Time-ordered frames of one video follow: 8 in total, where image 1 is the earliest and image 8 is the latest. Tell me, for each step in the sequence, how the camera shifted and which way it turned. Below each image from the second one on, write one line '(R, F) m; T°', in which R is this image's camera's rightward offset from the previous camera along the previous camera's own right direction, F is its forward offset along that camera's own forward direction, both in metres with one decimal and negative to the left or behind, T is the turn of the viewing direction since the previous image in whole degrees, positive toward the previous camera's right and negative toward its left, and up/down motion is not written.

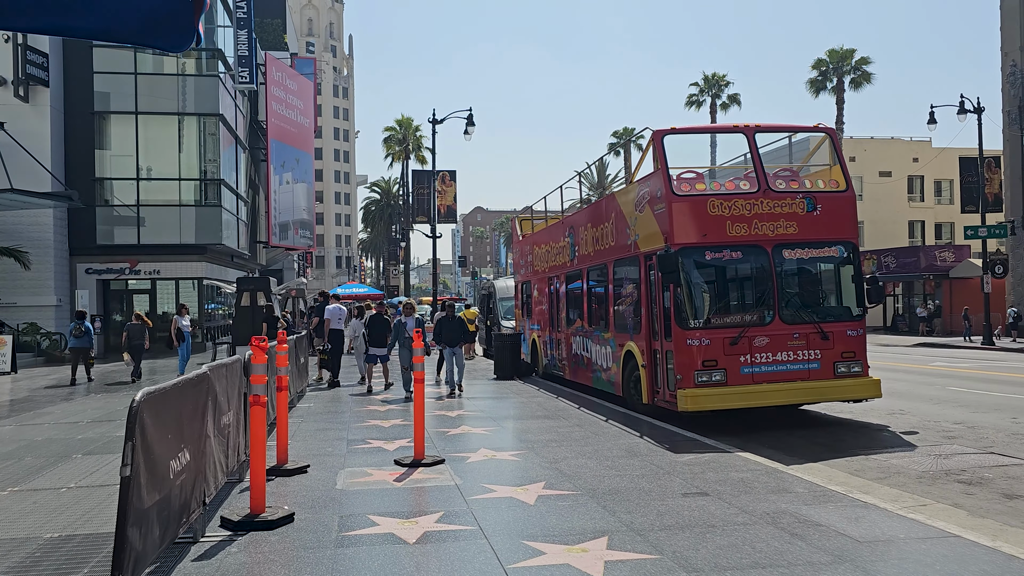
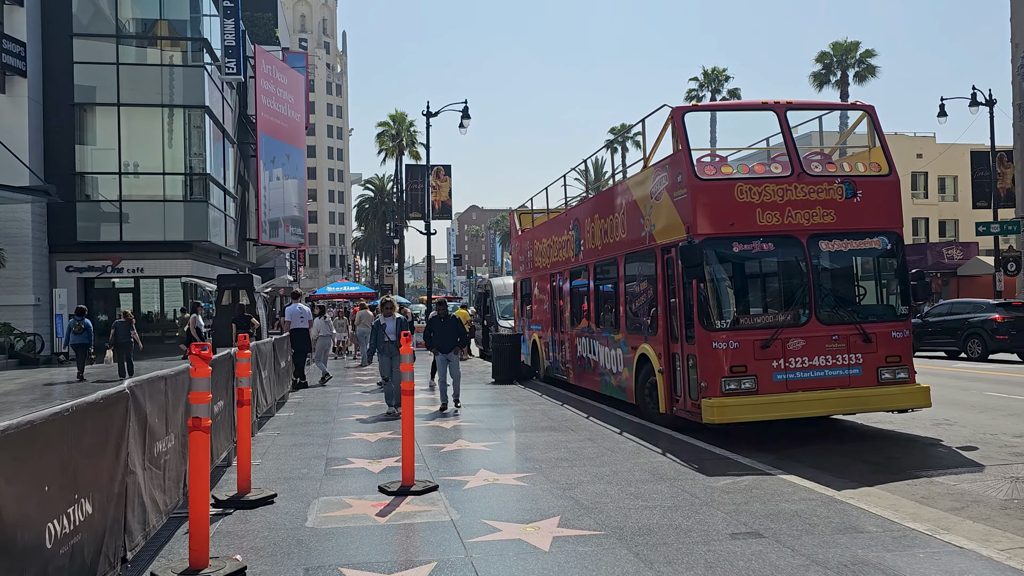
(-0.1, +1.3) m; 0°
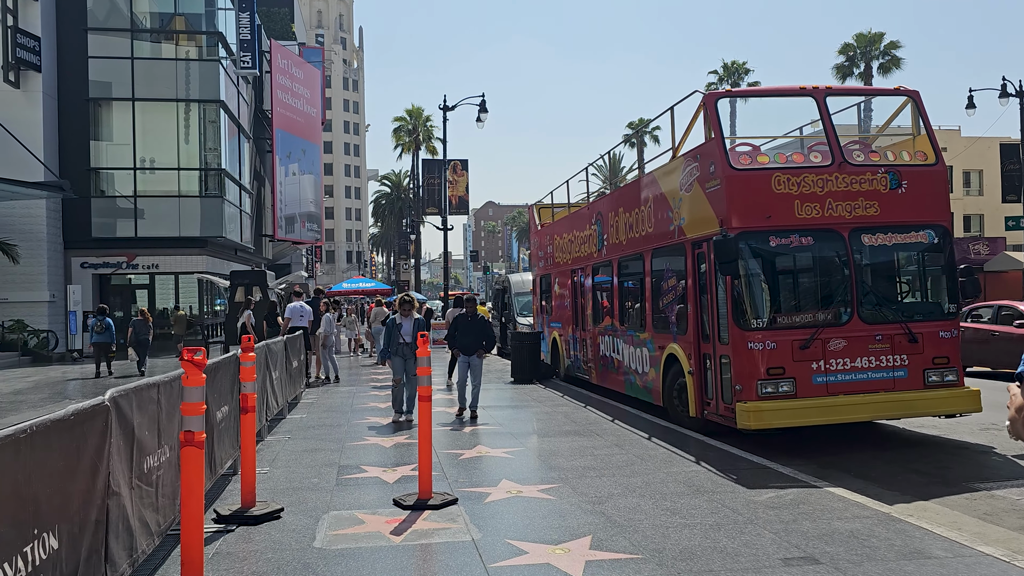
(-0.1, +0.5) m; -1°
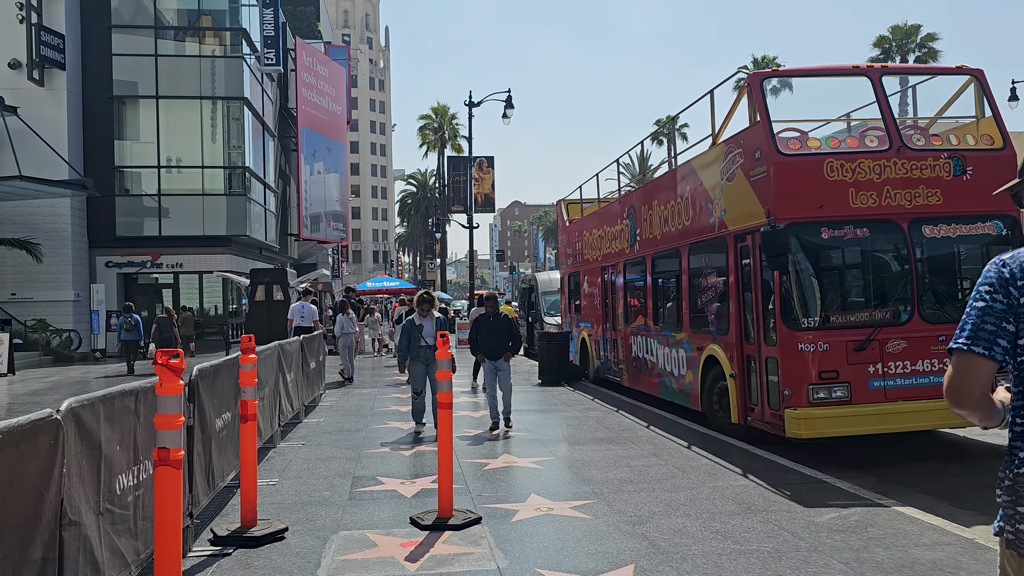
(0.0, +0.7) m; -2°
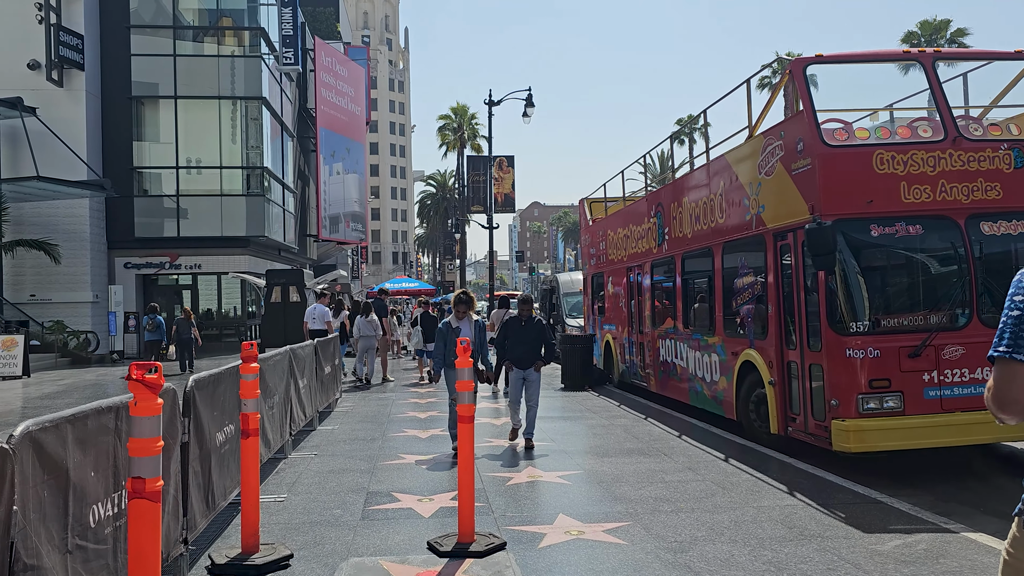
(-0.1, +0.6) m; -1°
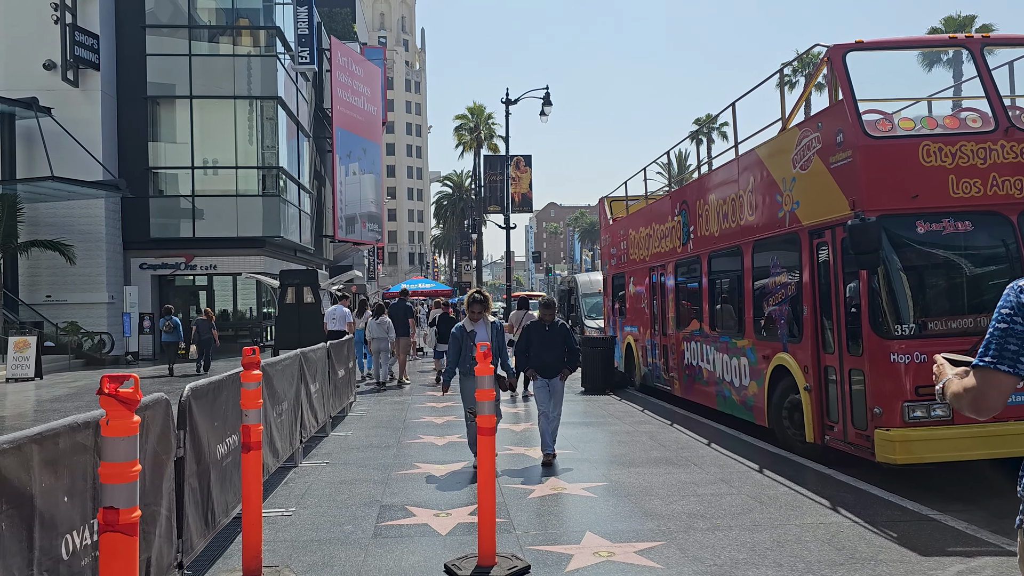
(0.0, +0.4) m; -1°
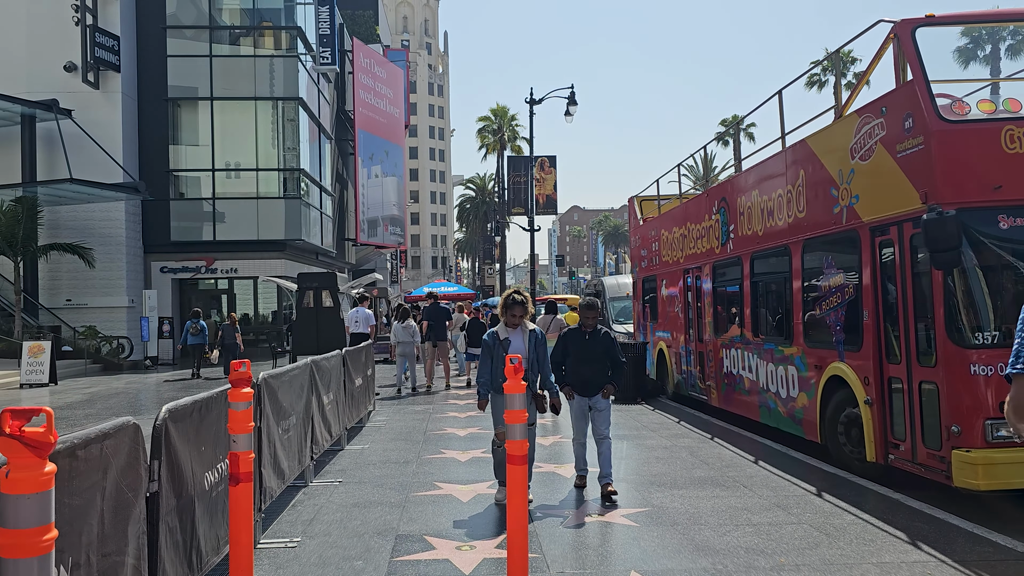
(-0.1, +0.7) m; -2°
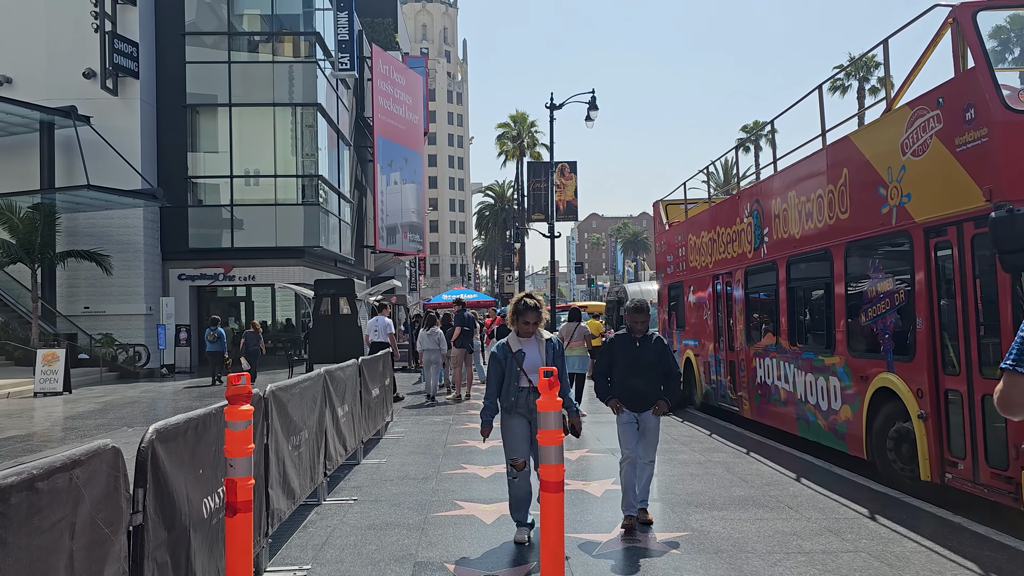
(-0.1, +0.5) m; -1°
